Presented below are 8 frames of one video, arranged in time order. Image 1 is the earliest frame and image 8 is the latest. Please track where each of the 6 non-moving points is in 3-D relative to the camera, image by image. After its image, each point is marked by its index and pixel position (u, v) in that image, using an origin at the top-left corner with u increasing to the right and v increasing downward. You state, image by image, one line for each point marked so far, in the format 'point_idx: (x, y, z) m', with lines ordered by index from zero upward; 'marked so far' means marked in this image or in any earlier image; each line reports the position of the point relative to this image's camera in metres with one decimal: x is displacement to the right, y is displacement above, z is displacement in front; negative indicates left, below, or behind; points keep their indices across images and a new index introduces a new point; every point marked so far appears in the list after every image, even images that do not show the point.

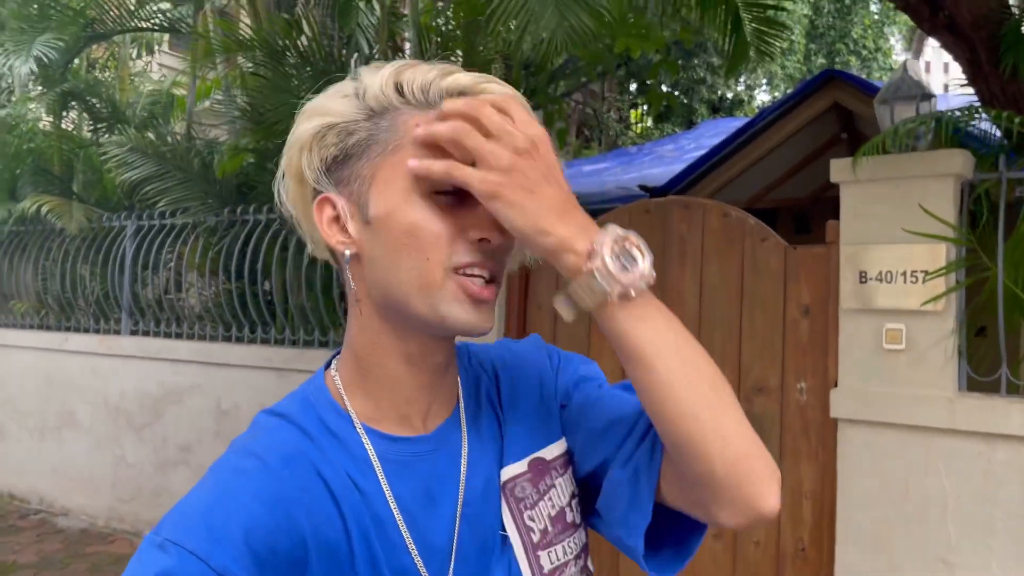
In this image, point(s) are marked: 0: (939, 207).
0: (+1.7, +0.3, +3.2) m
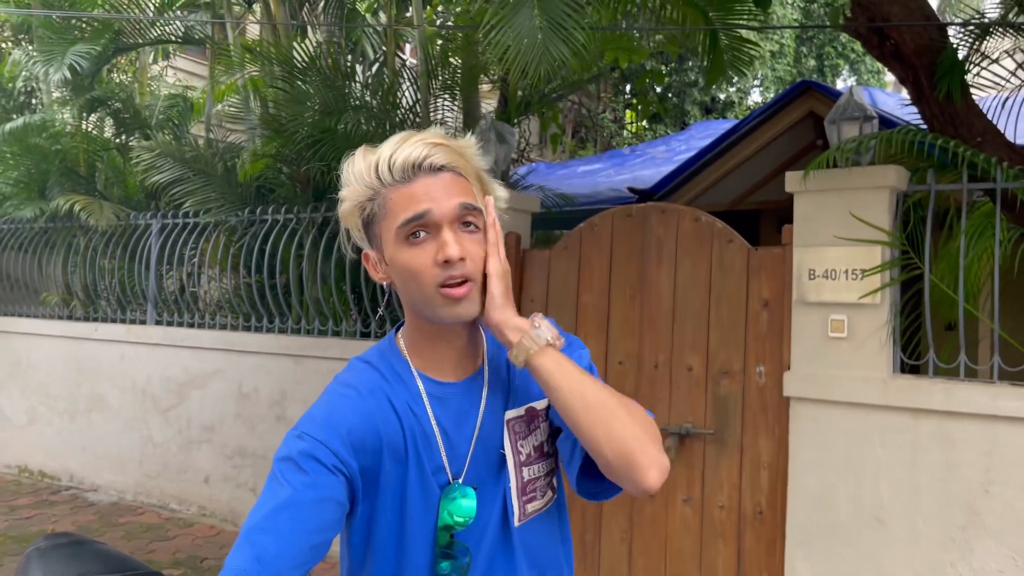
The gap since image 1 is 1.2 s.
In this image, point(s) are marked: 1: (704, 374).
0: (+1.7, +0.3, +3.7) m
1: (+1.0, -0.5, +4.2) m
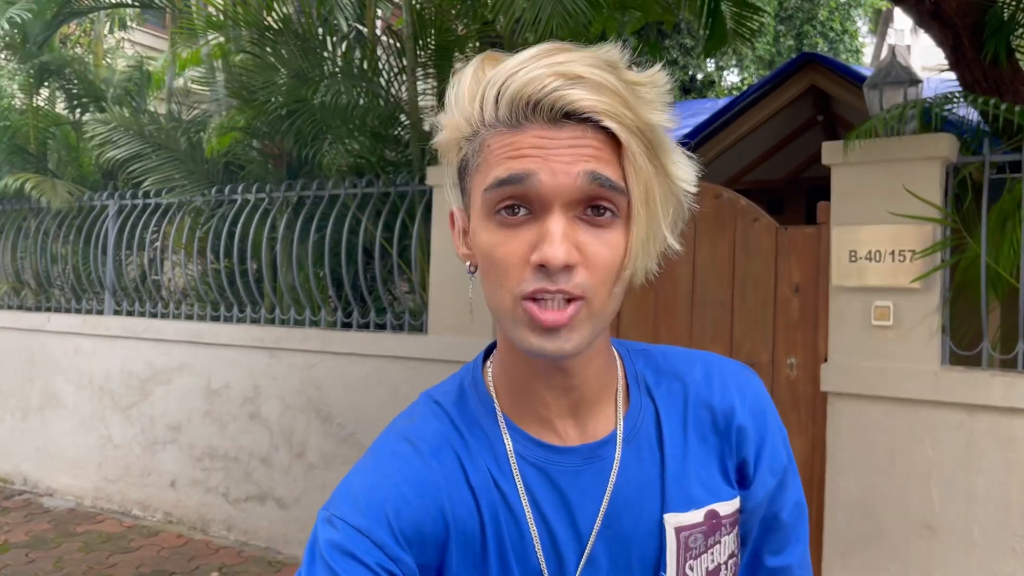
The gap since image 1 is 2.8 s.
0: (+1.7, +0.4, +3.3) m
1: (+1.0, -0.4, +3.8) m
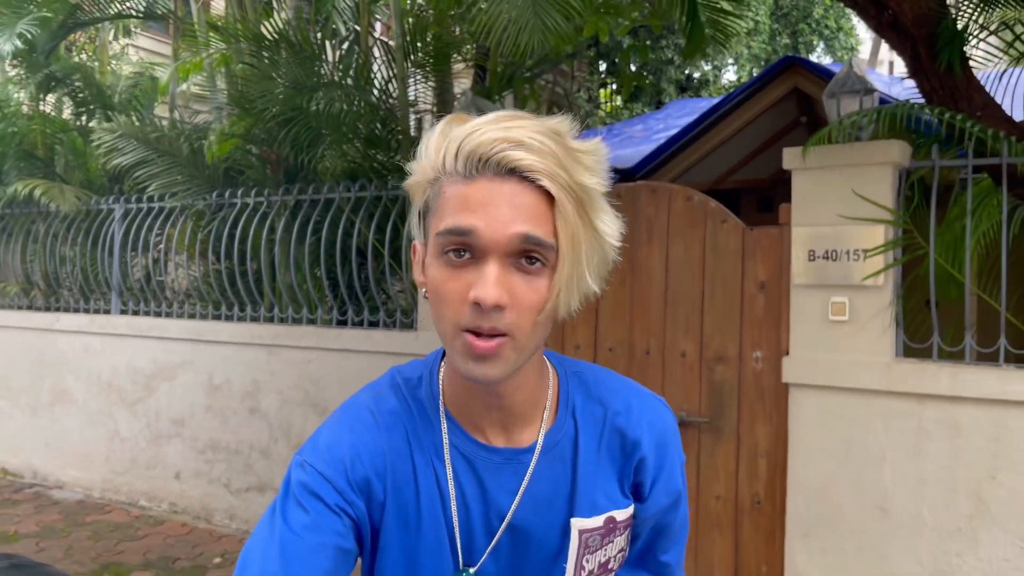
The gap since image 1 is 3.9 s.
0: (+1.6, +0.4, +3.6) m
1: (+0.9, -0.4, +4.0) m
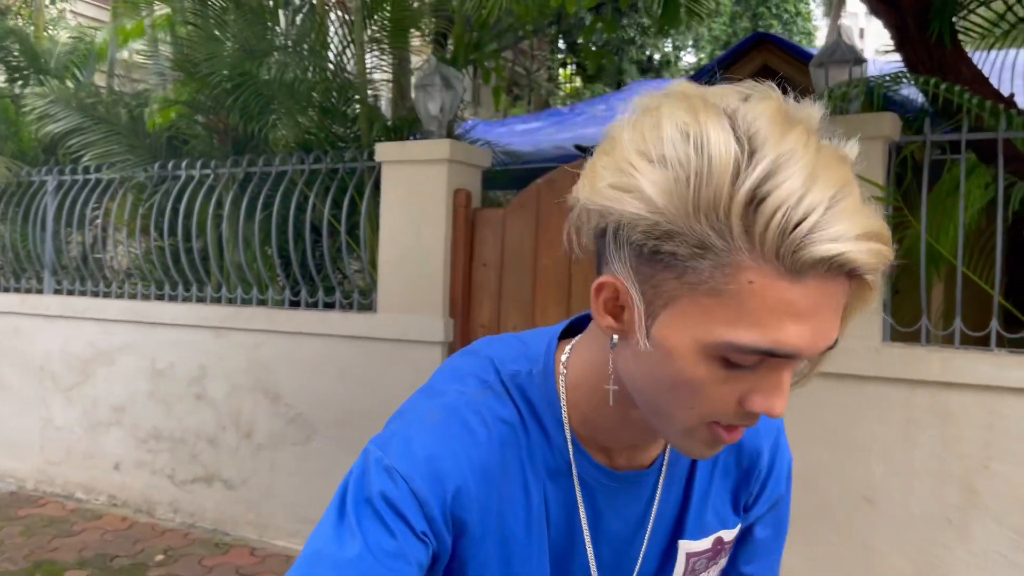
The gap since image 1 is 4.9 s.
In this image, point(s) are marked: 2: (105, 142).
0: (+1.5, +0.5, +3.4) m
1: (+0.8, -0.3, +3.8) m
2: (-2.9, +1.0, +5.6) m
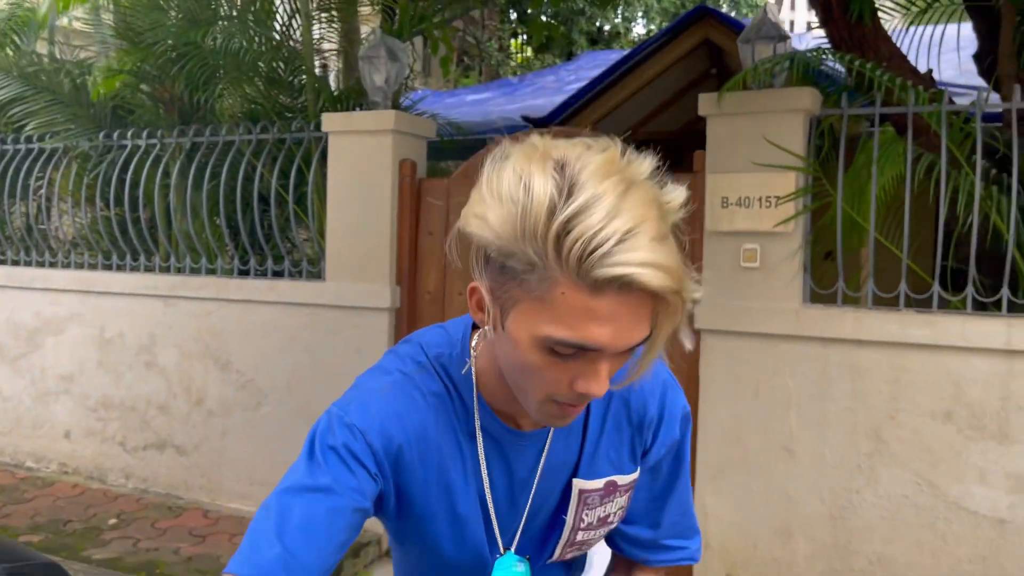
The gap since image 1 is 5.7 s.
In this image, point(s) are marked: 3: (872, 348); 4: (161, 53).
0: (+1.3, +0.7, +3.6) m
1: (+0.5, -0.1, +4.0) m
2: (-3.2, +1.2, +5.6) m
3: (+1.6, -0.3, +3.5) m
4: (-2.2, +1.5, +5.1) m
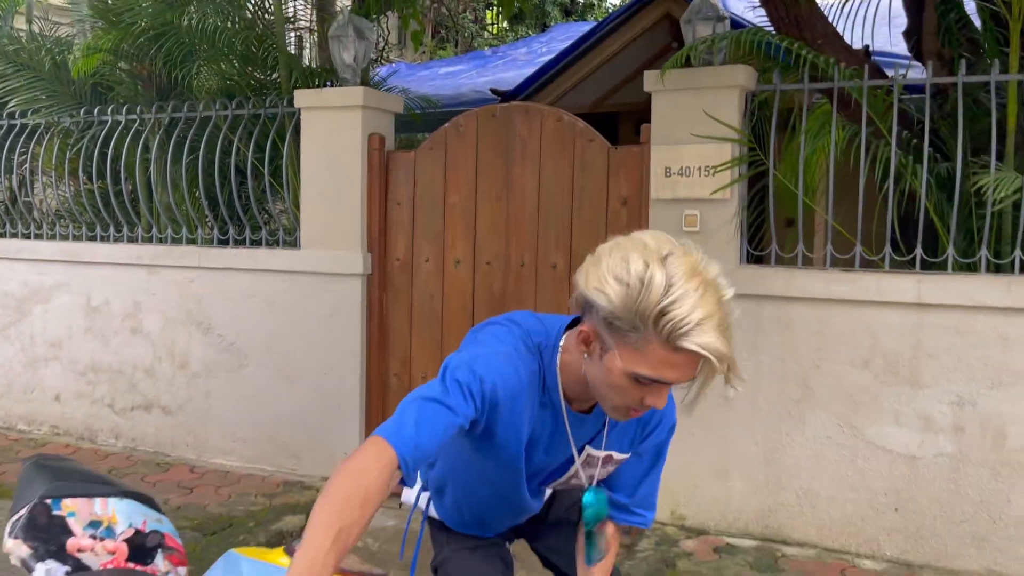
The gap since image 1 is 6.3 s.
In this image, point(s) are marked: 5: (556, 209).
0: (+1.0, +0.9, +3.9) m
1: (+0.3, +0.1, +4.3) m
2: (-3.5, +1.4, +5.8) m
3: (+1.4, -0.1, +3.8) m
4: (-2.5, +1.7, +5.3) m
5: (+0.2, +0.4, +4.4) m
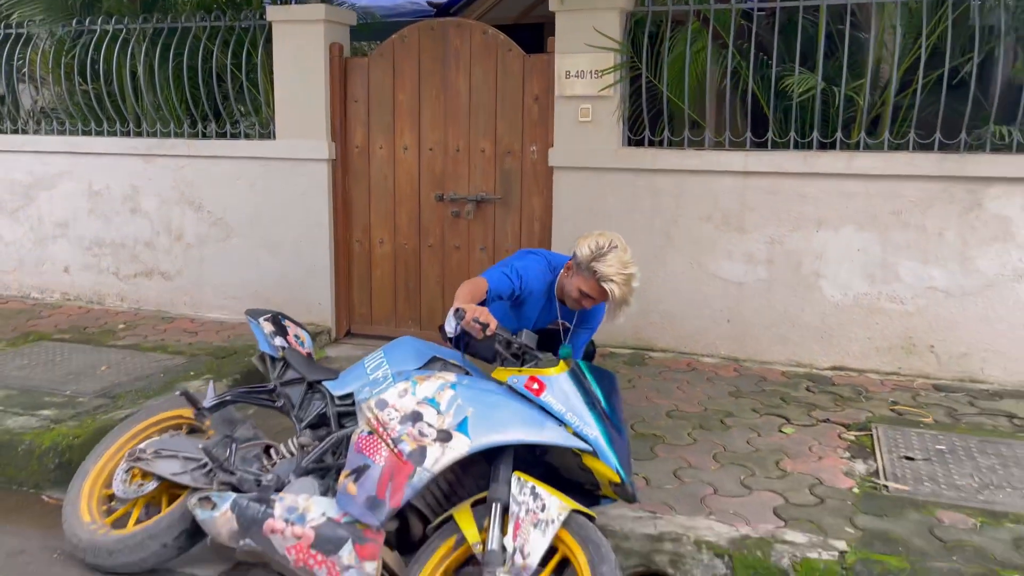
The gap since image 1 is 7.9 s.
0: (+0.6, +1.7, +5.1) m
1: (-0.1, +0.9, +5.6) m
2: (-4.0, +2.4, +6.5) m
3: (+1.0, +0.7, +5.2) m
4: (-3.0, +2.6, +6.1) m
5: (-0.2, +1.3, +5.6) m
